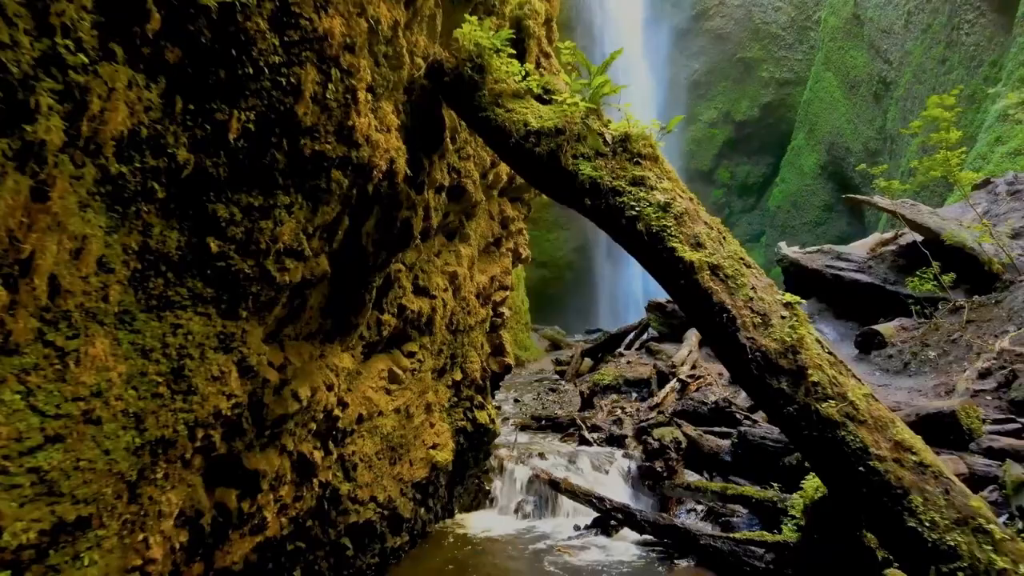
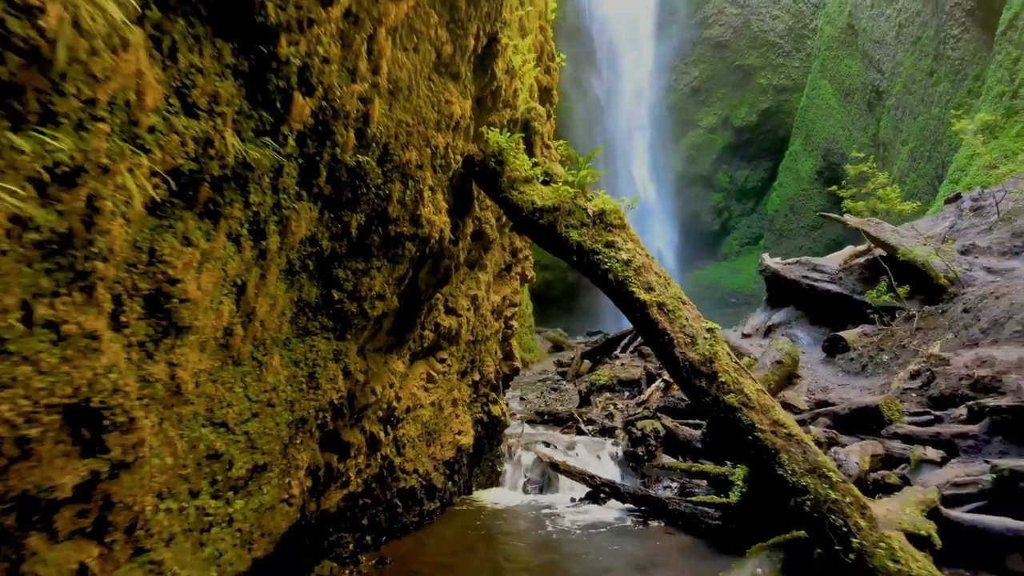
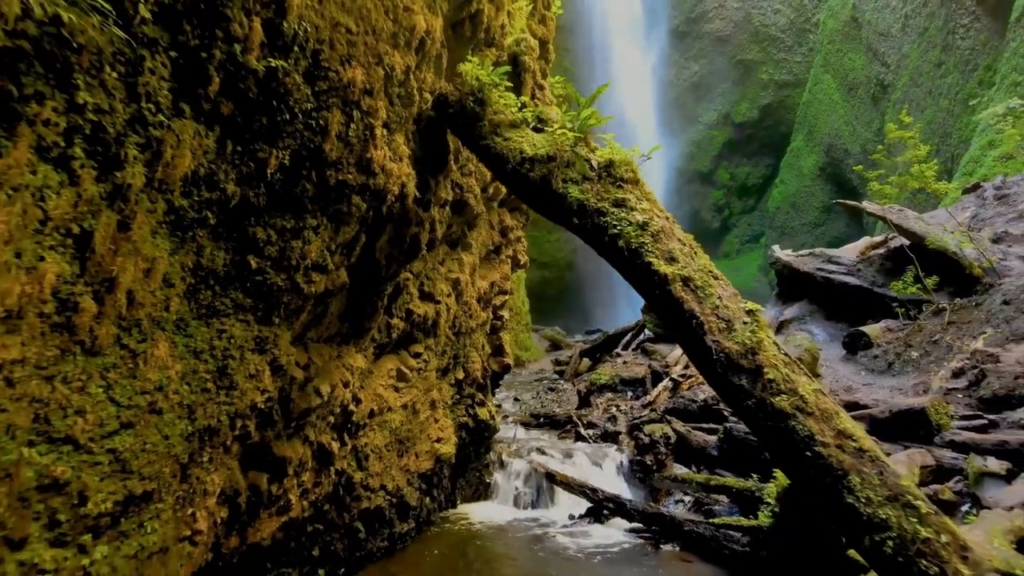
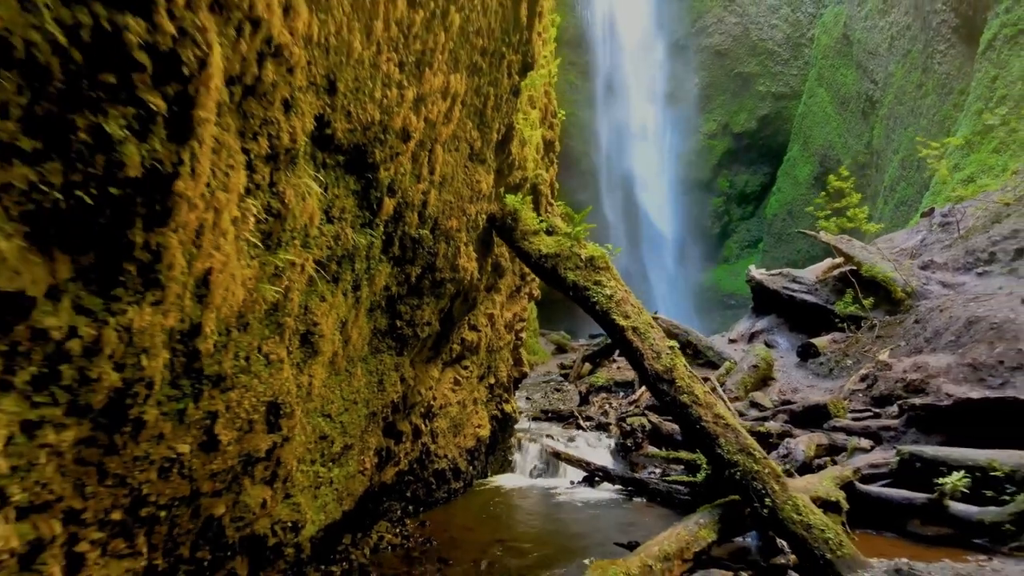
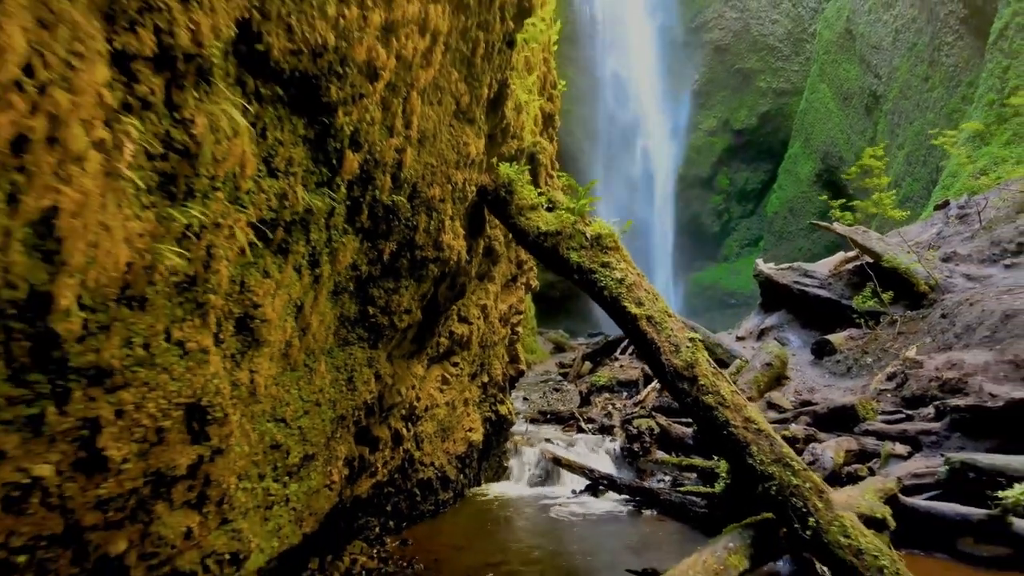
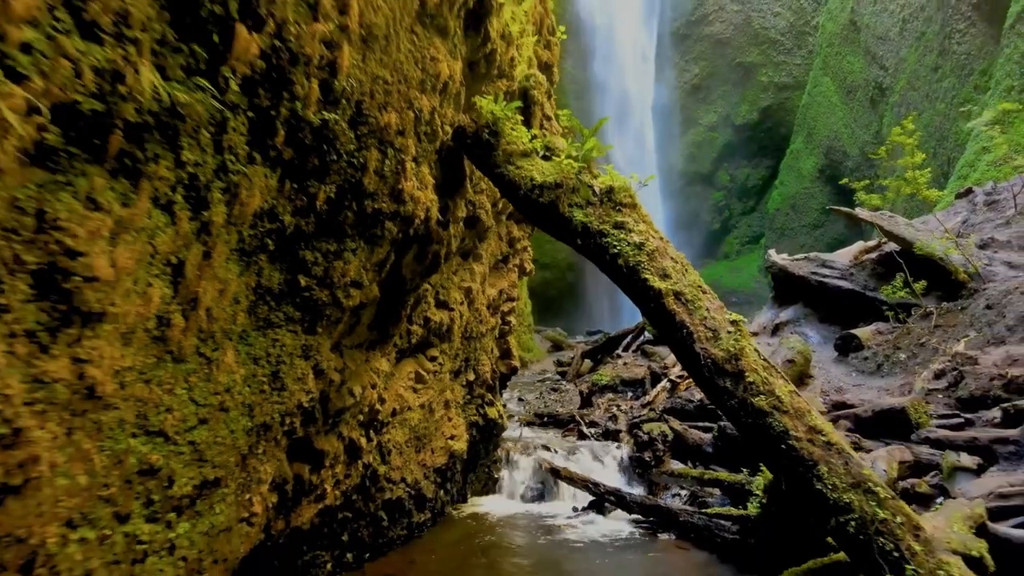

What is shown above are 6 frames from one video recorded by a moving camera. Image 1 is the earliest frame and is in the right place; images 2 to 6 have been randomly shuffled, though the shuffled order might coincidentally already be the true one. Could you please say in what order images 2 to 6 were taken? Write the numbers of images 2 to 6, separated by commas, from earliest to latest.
3, 6, 2, 5, 4
